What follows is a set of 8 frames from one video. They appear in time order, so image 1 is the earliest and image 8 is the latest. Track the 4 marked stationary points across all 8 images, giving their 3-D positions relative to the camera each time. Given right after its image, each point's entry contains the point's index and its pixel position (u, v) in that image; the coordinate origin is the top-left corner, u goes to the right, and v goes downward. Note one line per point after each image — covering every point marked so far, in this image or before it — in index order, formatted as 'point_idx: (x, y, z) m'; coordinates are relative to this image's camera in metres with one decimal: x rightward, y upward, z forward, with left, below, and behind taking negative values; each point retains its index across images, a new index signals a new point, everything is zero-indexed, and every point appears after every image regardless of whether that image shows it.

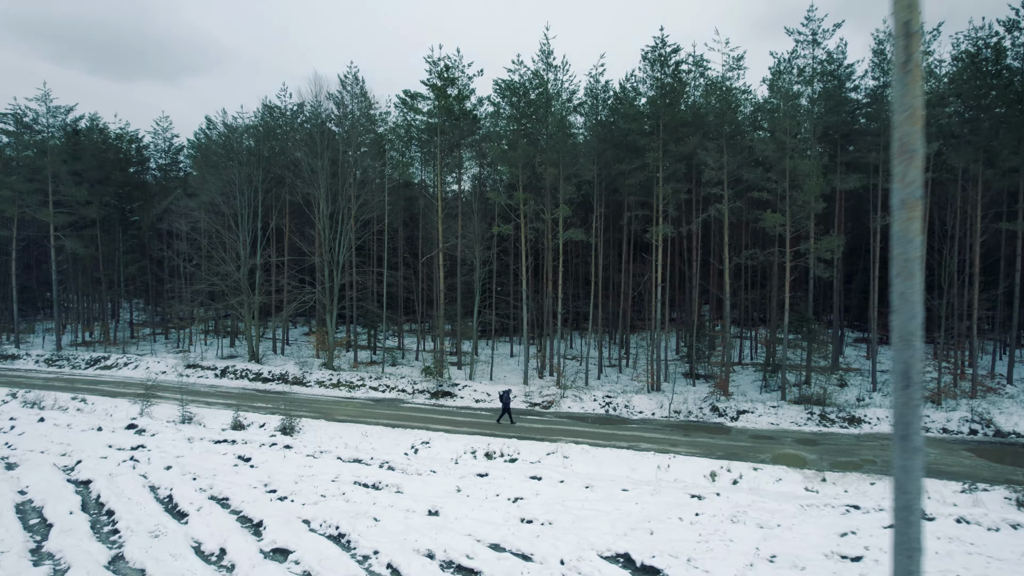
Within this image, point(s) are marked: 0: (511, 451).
0: (0.0, -3.8, +14.8) m
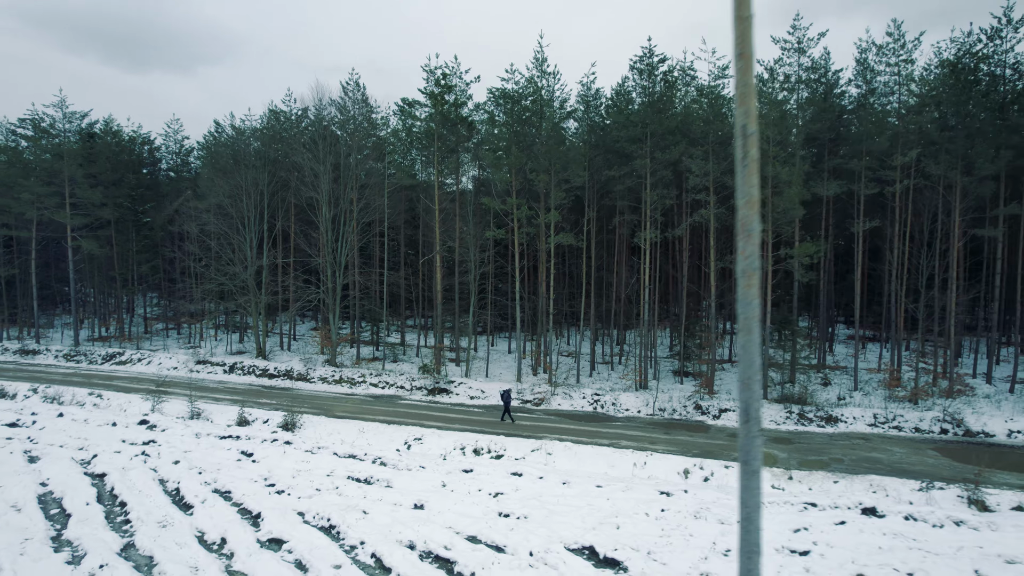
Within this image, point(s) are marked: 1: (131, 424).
0: (-0.4, -3.9, +15.7) m
1: (-10.0, -3.6, +16.6) m
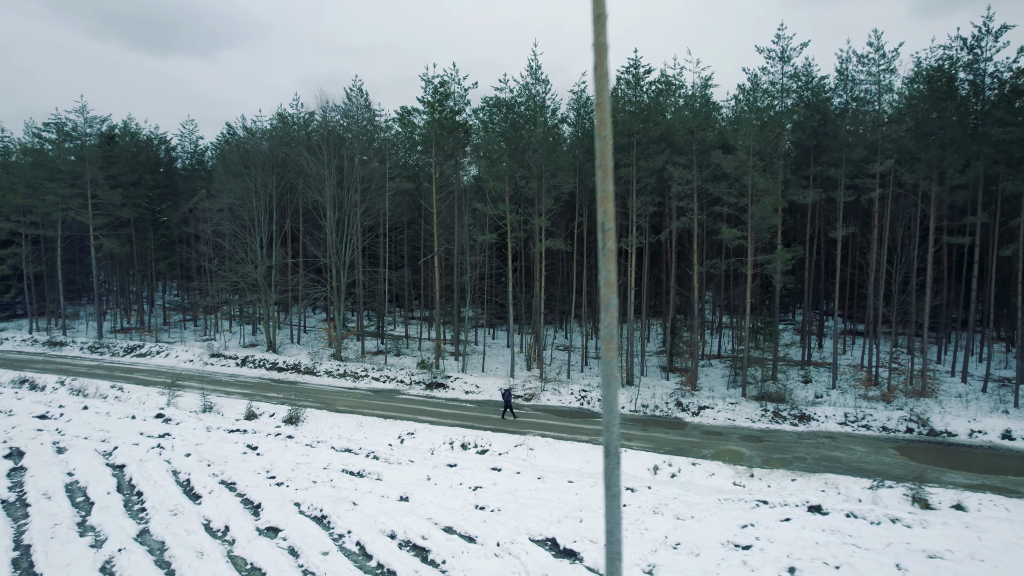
0: (-0.8, -4.1, +16.9) m
1: (-10.4, -3.7, +18.1) m
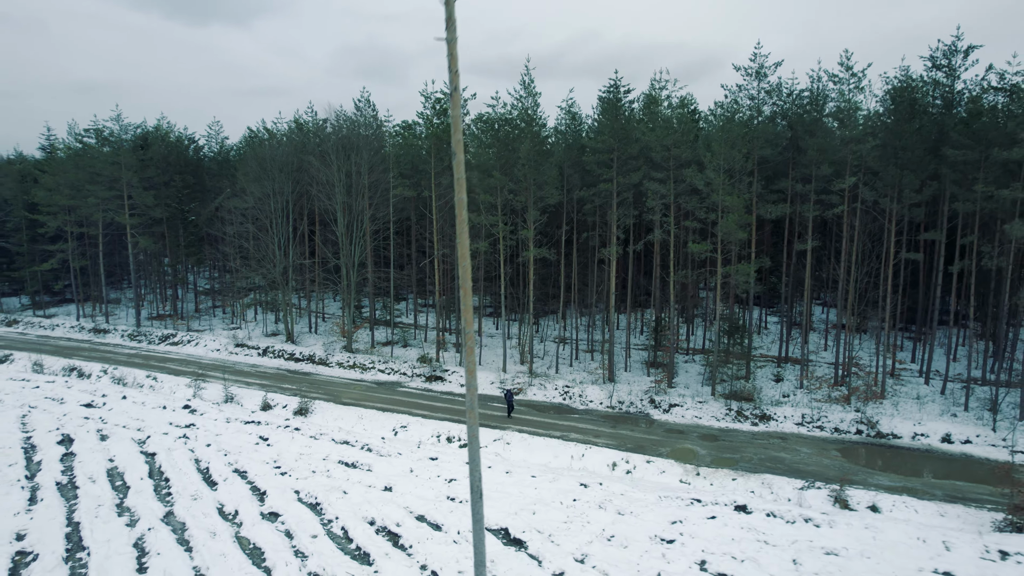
0: (-1.4, -4.4, +19.1) m
1: (-10.9, -3.9, +20.7) m
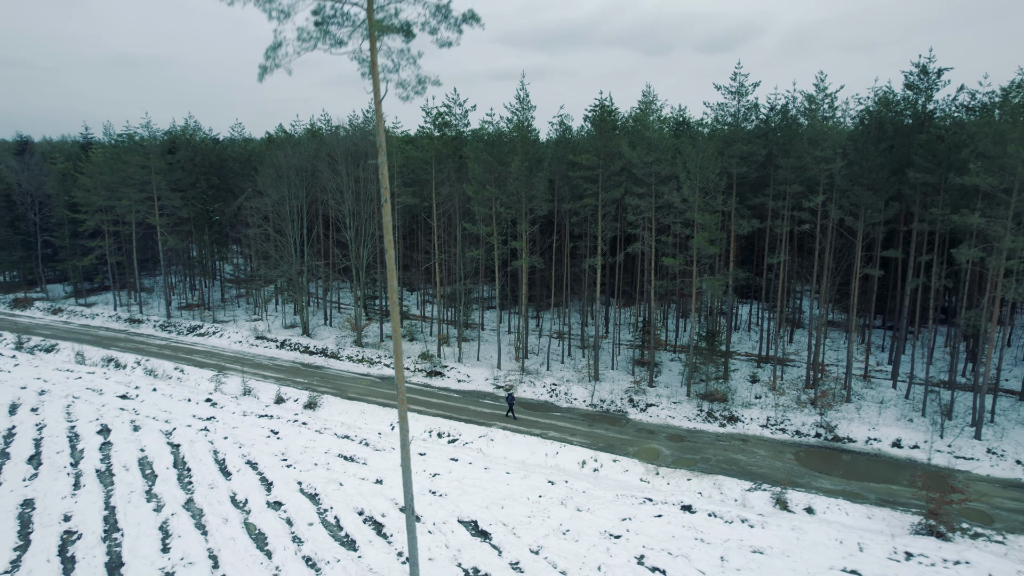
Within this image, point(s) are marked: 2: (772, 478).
0: (-1.9, -4.8, +21.1) m
1: (-11.4, -4.1, +23.2) m
2: (+7.4, -5.4, +18.1) m
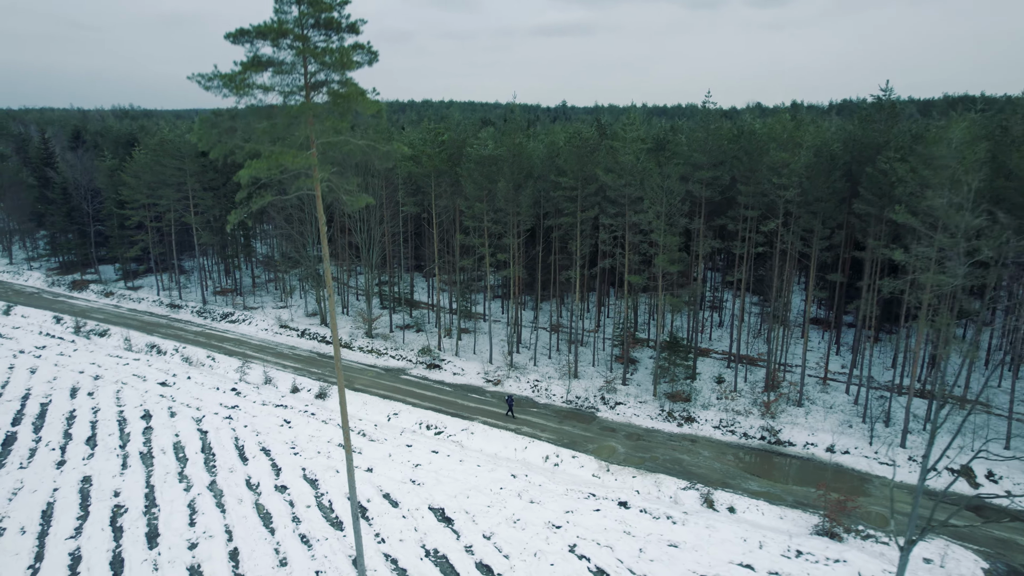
0: (-2.7, -5.3, +24.3) m
1: (-12.0, -4.3, +26.9) m
2: (+6.4, -6.2, +20.8) m
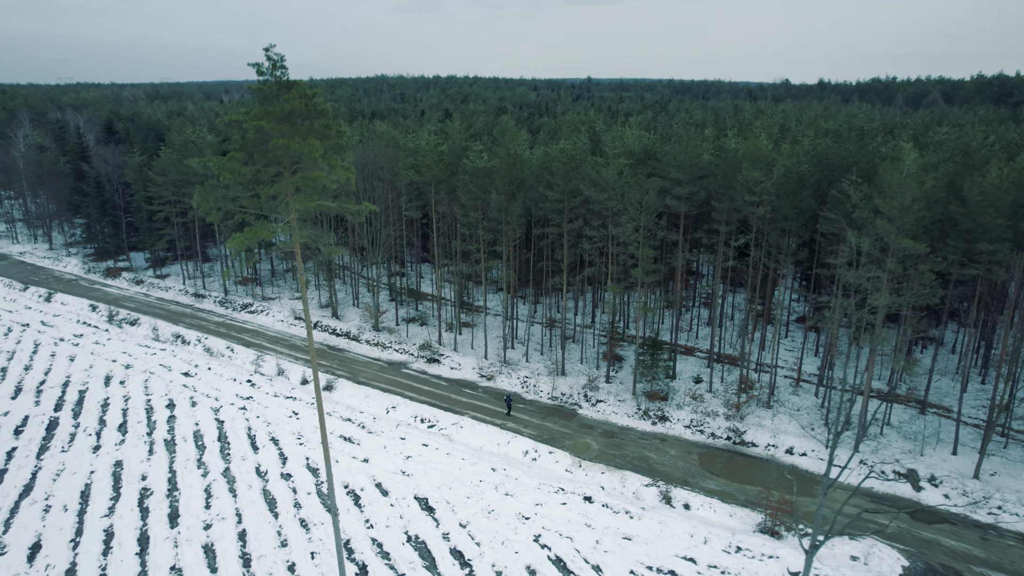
0: (-3.3, -5.5, +26.6) m
1: (-12.5, -4.3, +29.5) m
2: (+5.7, -6.7, +22.8) m
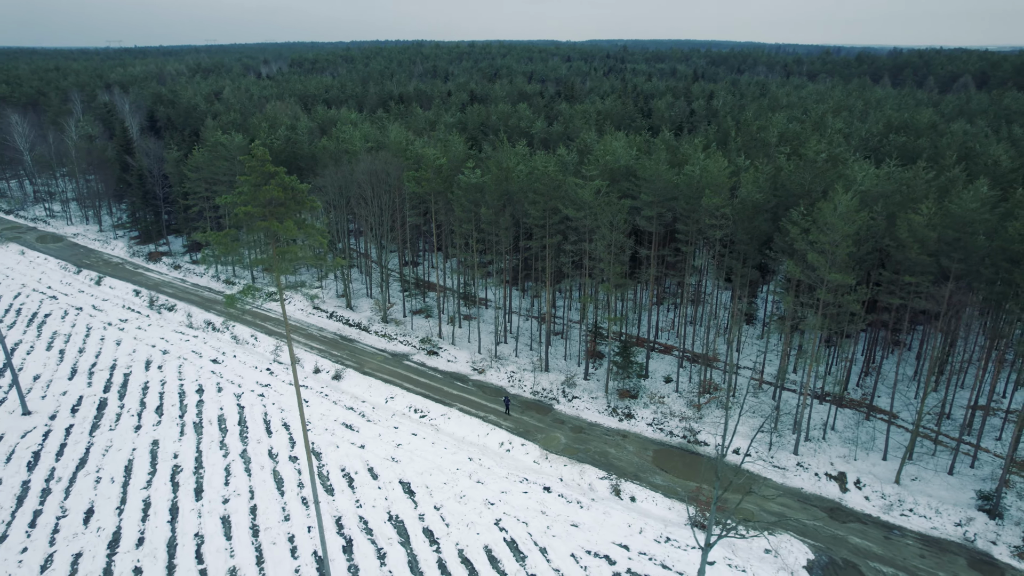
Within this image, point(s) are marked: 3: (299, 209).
0: (-4.1, -5.8, +30.2) m
1: (-13.1, -4.3, +33.5) m
2: (+4.6, -7.4, +25.9) m
3: (-5.5, +2.1, +16.6) m
